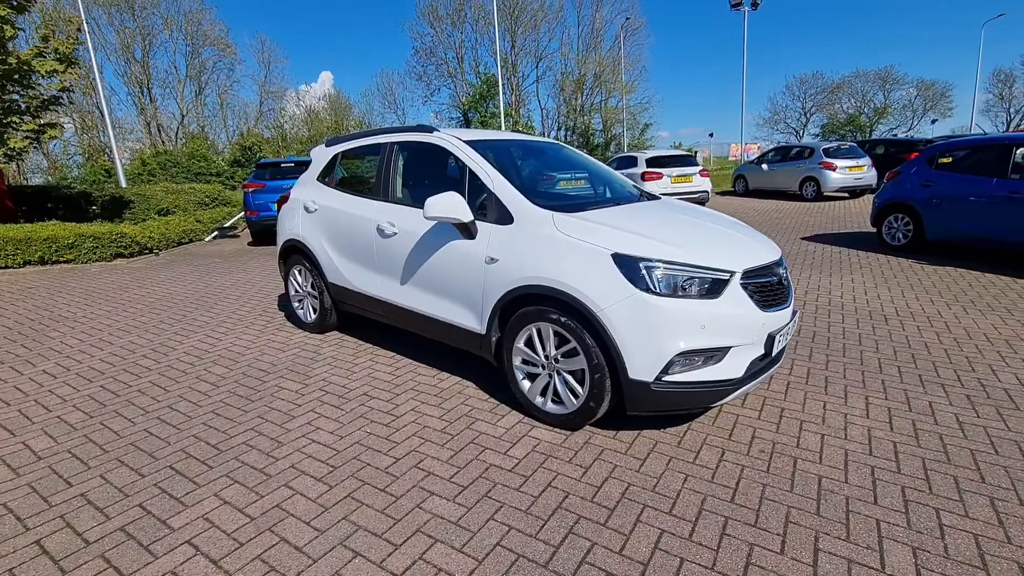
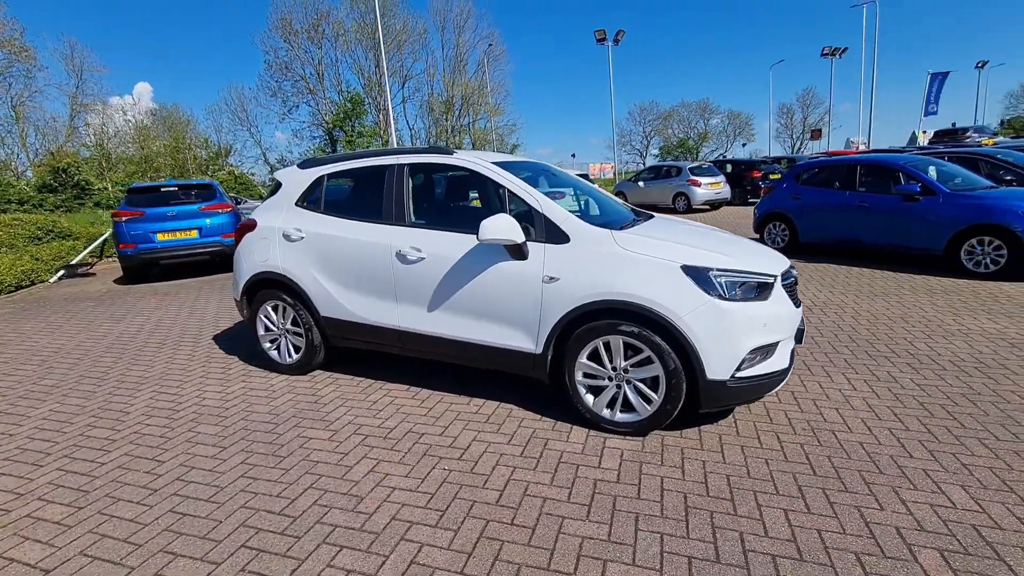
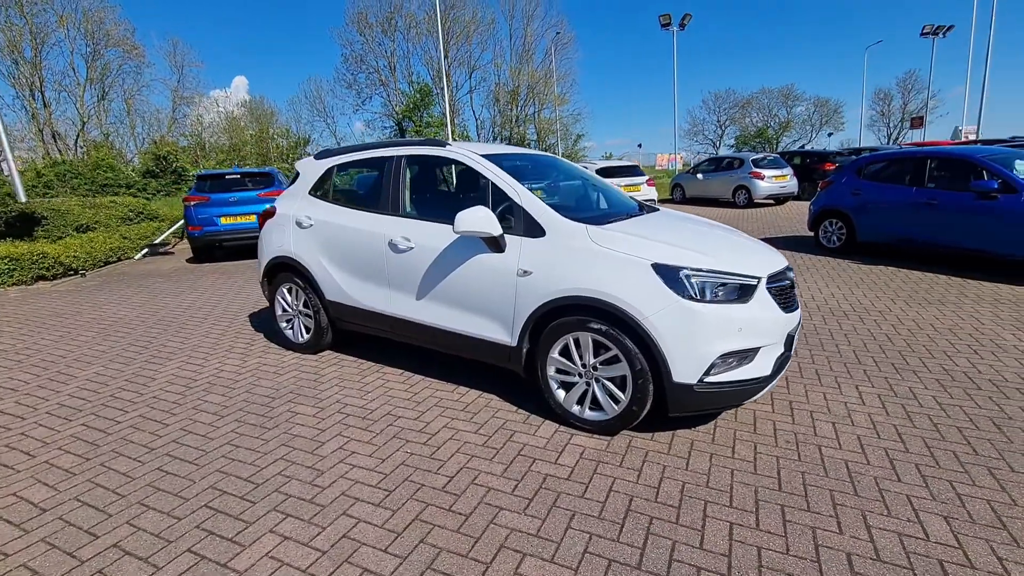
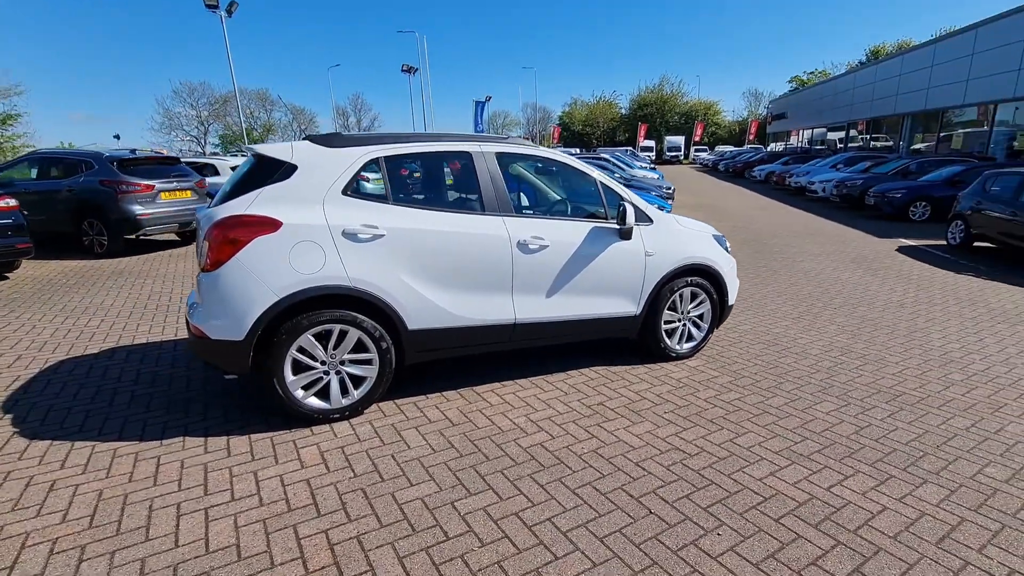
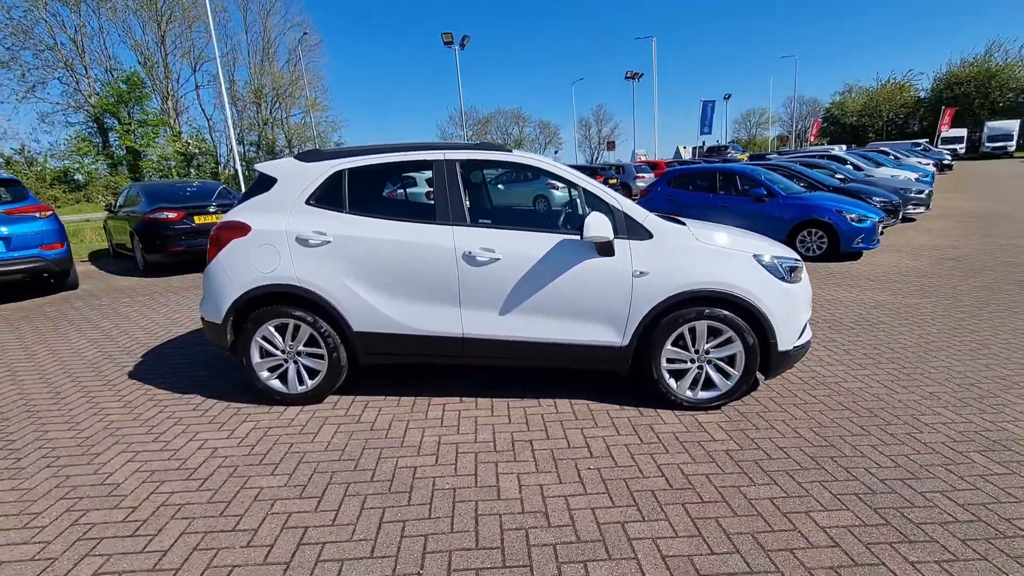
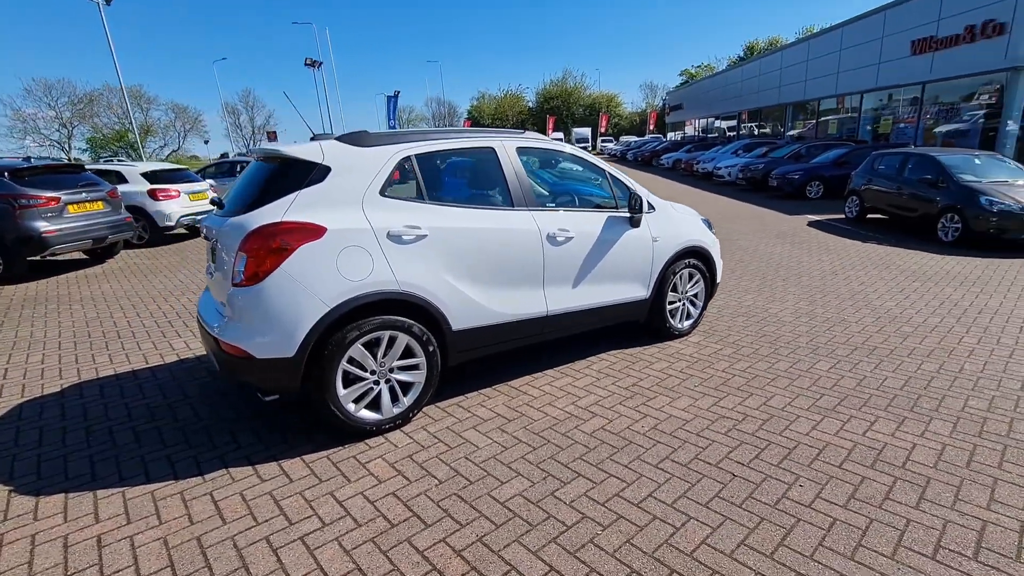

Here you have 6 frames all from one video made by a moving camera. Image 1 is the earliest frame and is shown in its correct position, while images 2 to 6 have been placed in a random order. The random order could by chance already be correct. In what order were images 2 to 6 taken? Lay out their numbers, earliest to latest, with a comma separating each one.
3, 2, 5, 4, 6
